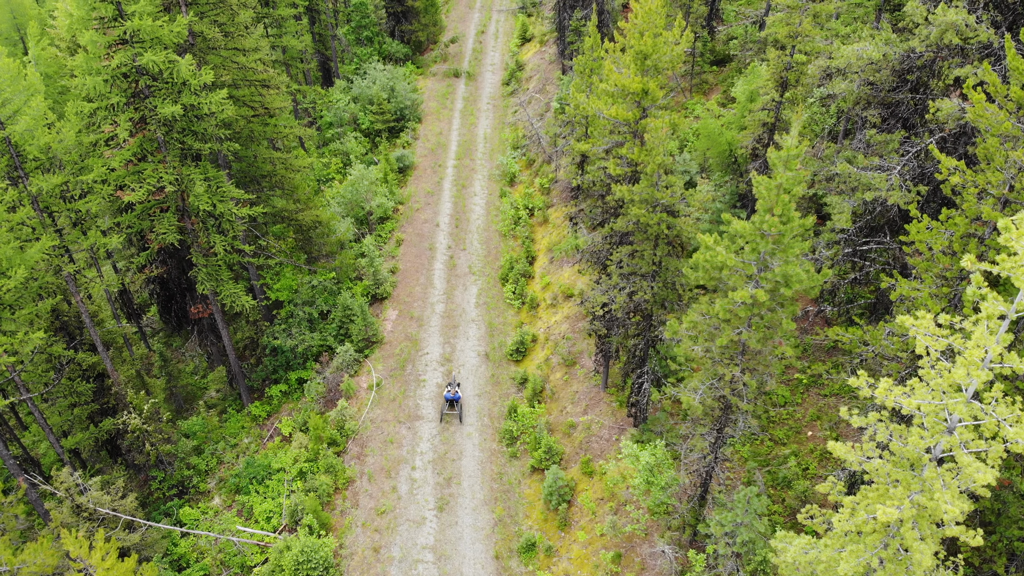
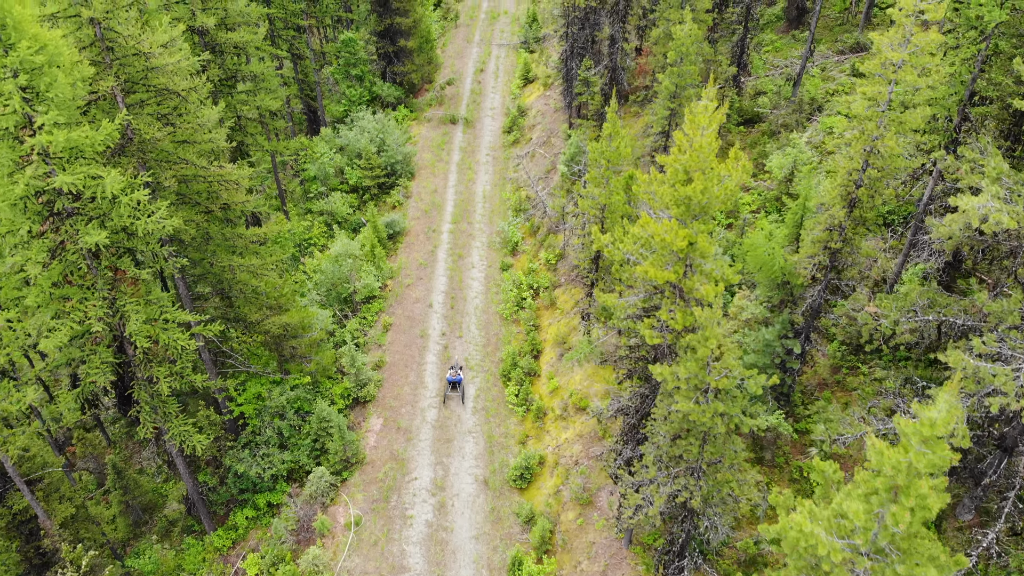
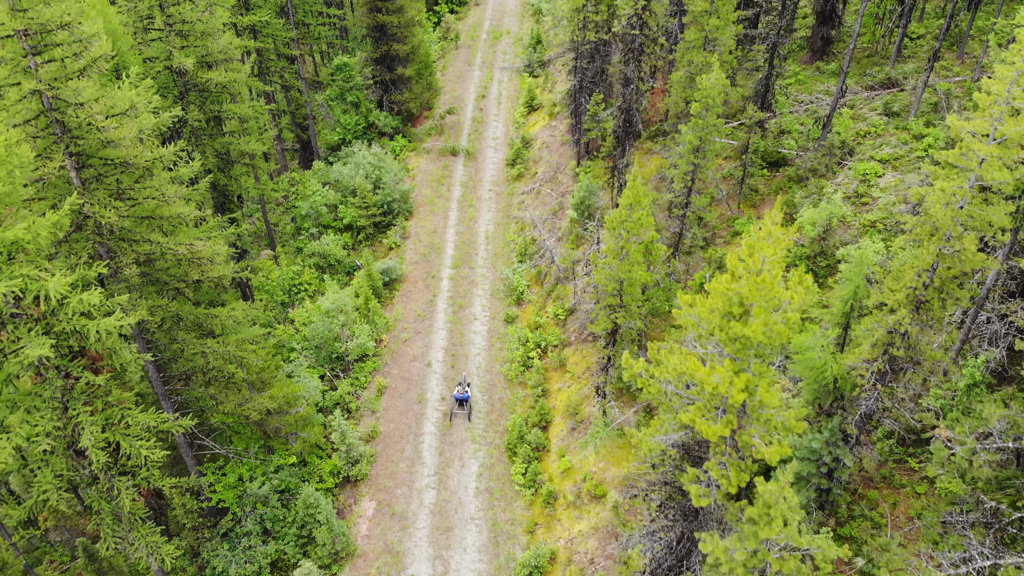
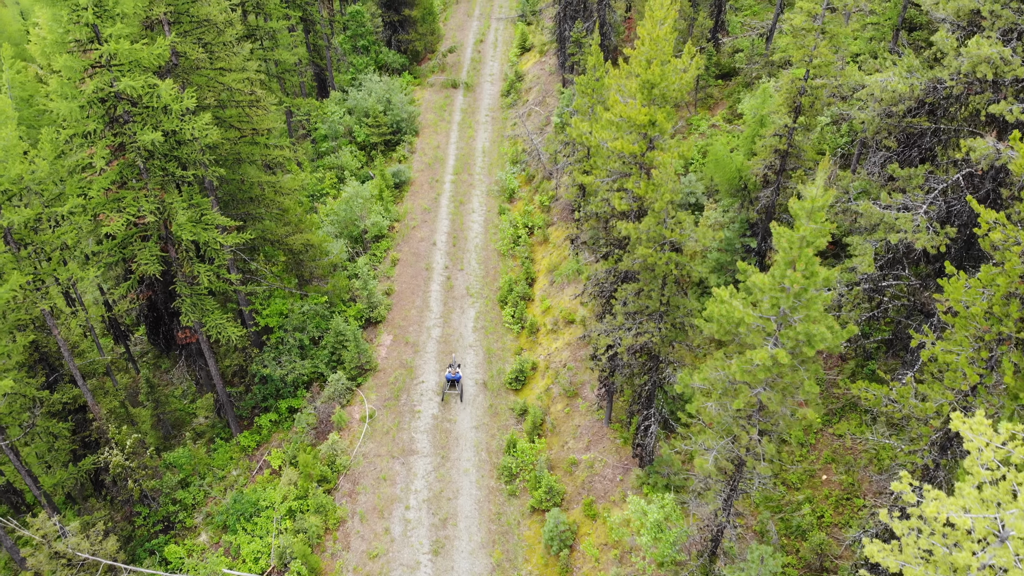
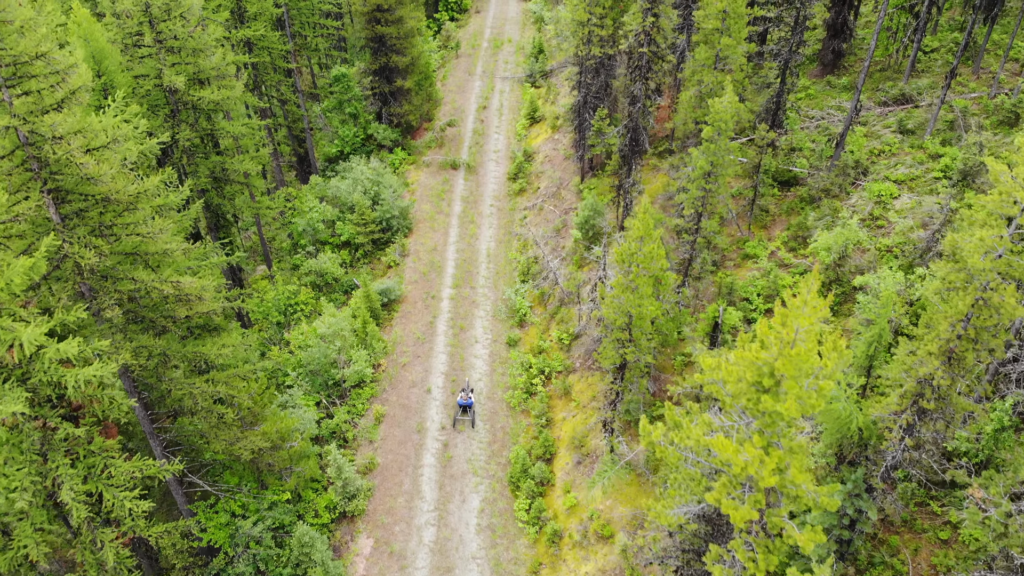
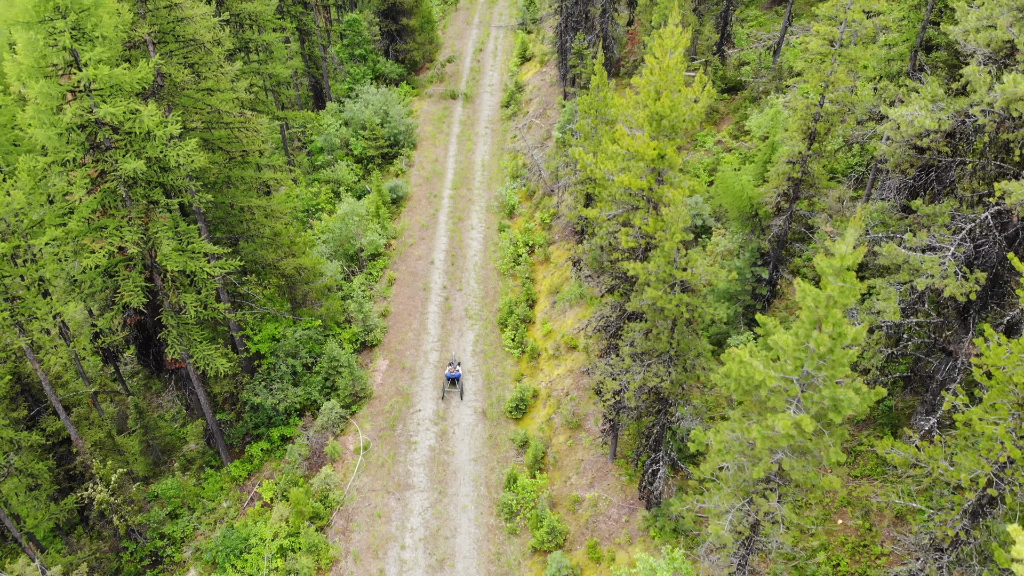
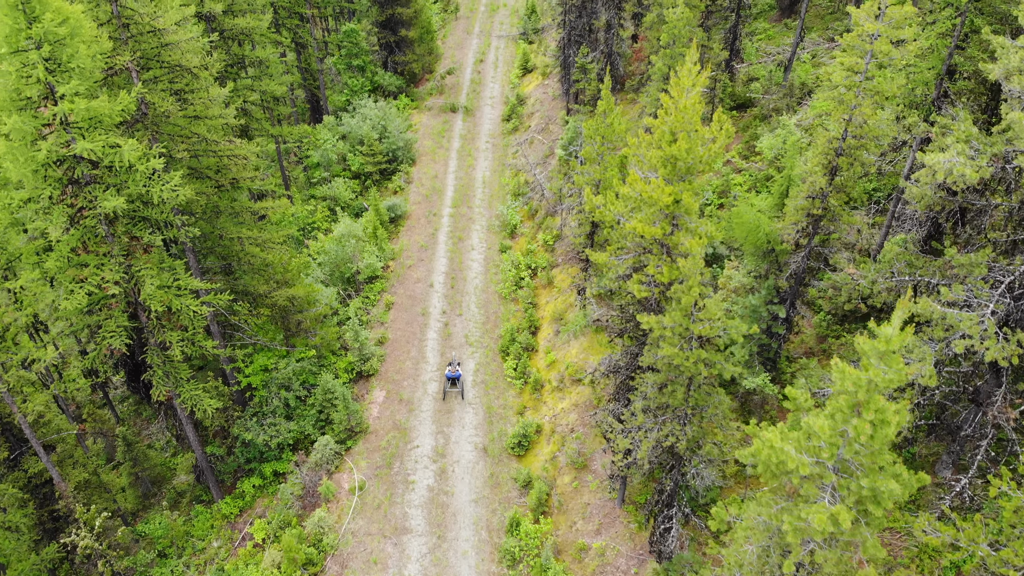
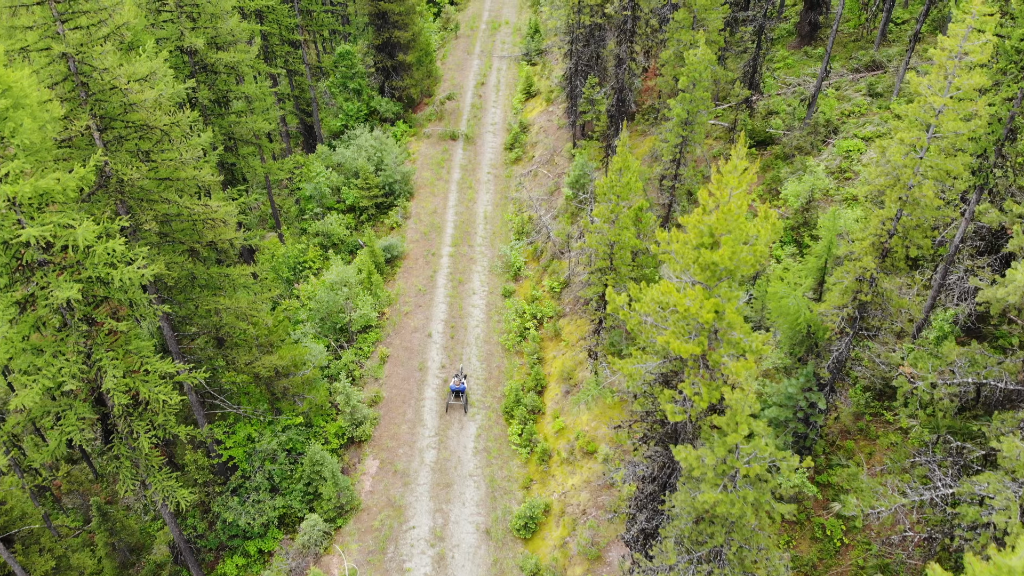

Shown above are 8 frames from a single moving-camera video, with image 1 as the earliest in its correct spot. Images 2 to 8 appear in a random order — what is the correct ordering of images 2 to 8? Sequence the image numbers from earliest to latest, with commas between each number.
4, 6, 7, 2, 8, 3, 5
